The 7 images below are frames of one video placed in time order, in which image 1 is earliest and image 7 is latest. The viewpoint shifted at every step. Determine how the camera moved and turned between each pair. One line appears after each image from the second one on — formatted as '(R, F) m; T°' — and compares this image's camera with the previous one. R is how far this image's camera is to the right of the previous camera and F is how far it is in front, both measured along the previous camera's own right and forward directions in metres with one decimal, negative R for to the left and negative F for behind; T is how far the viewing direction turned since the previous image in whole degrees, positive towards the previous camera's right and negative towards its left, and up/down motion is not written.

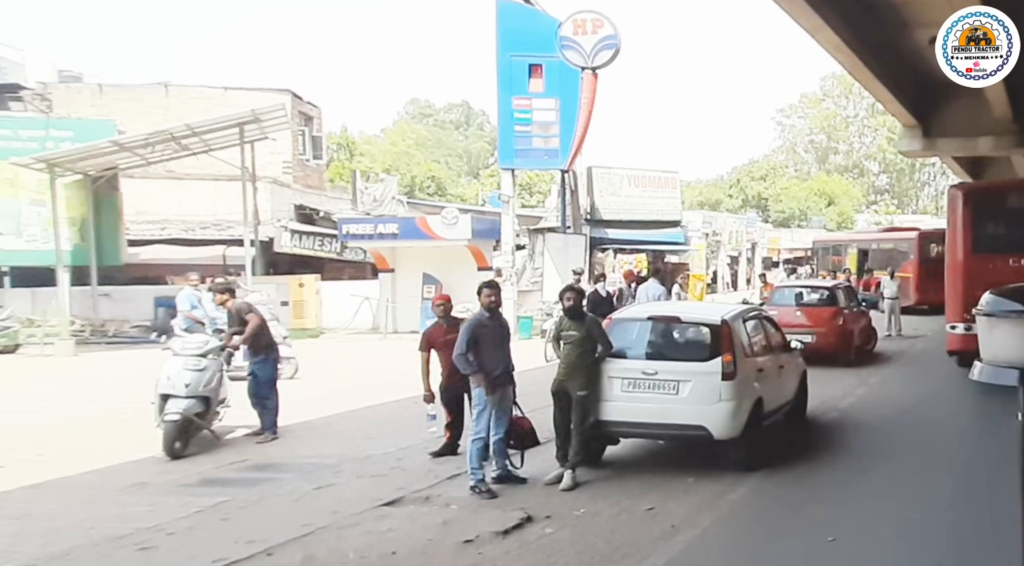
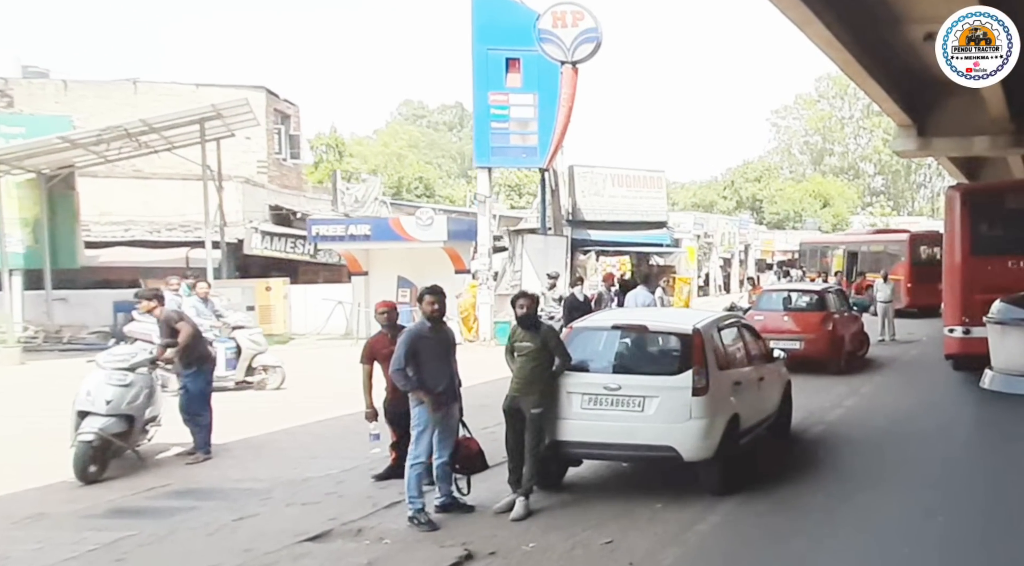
(+0.4, +0.9) m; 0°
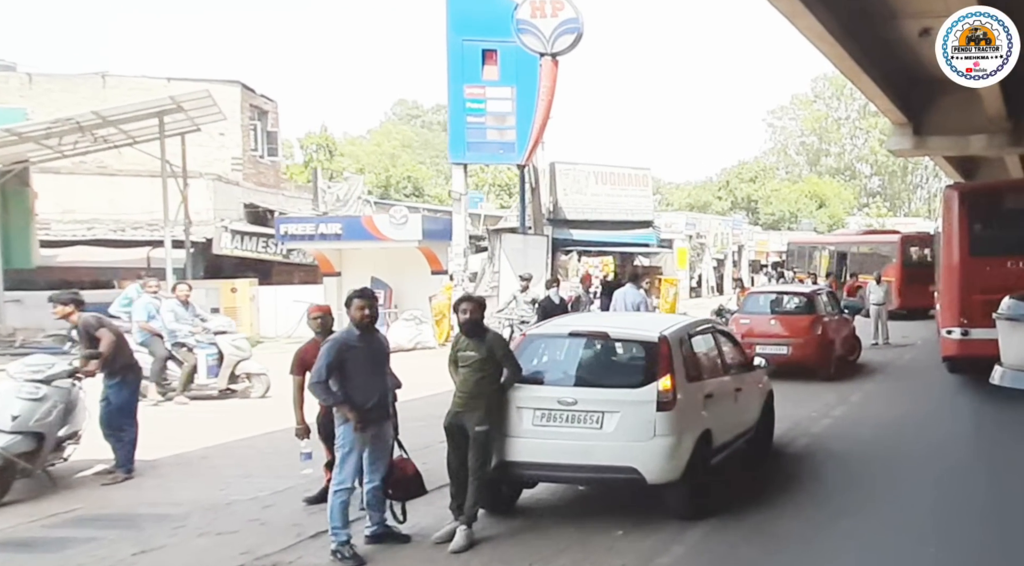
(+0.4, +0.8) m; 0°
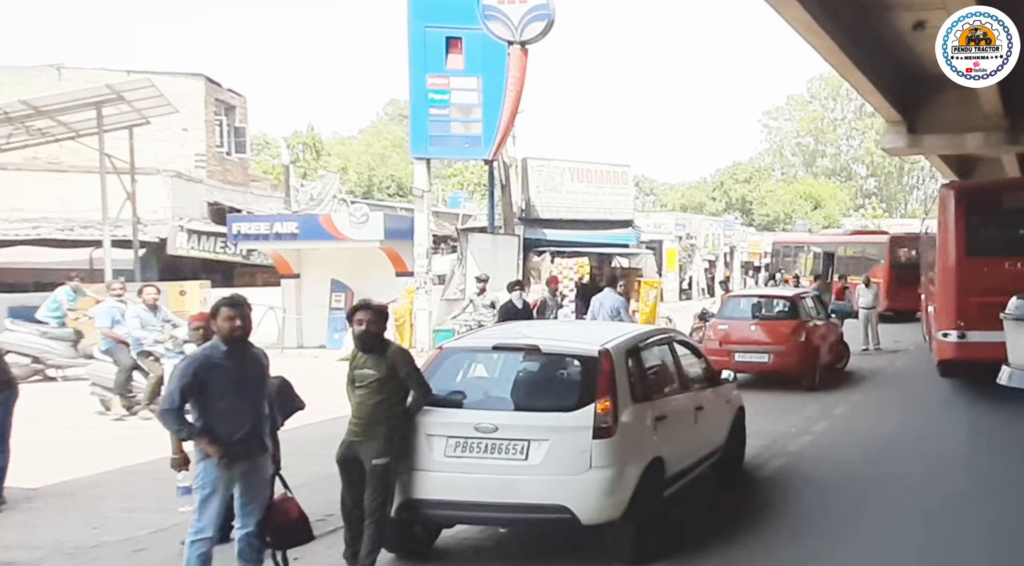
(+0.5, +1.1) m; 0°
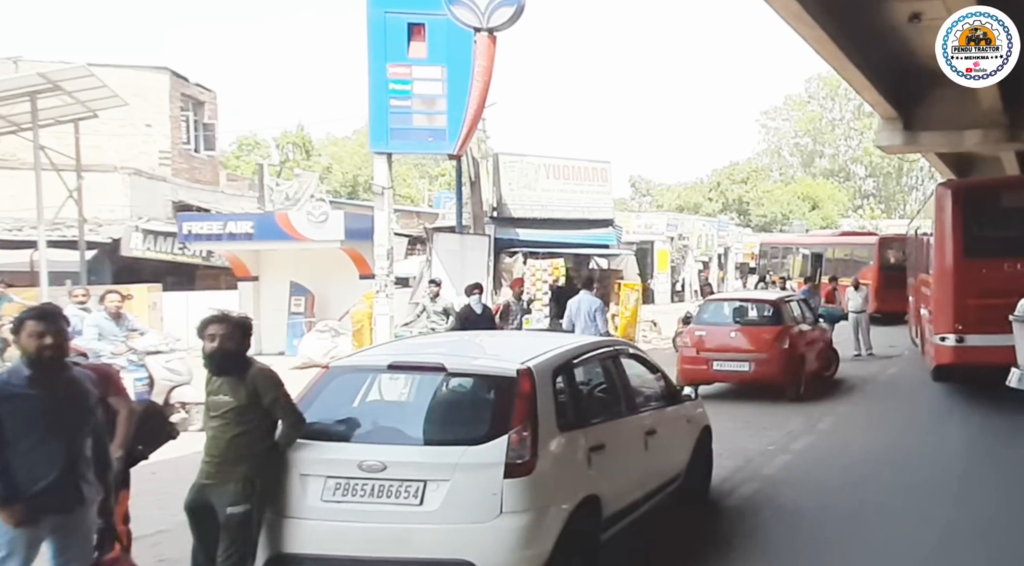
(+0.5, +1.1) m; 0°
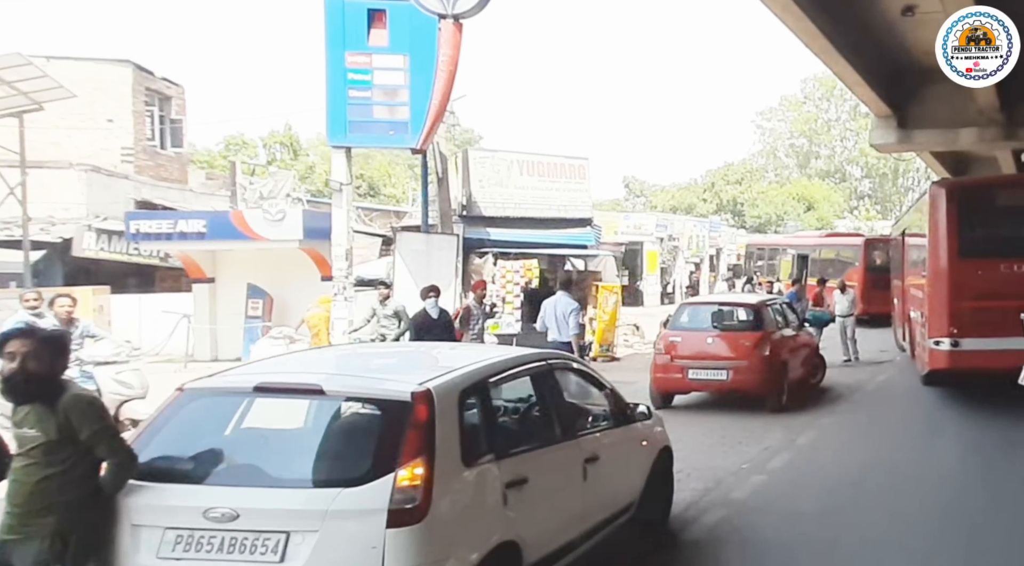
(+0.4, +1.0) m; 0°
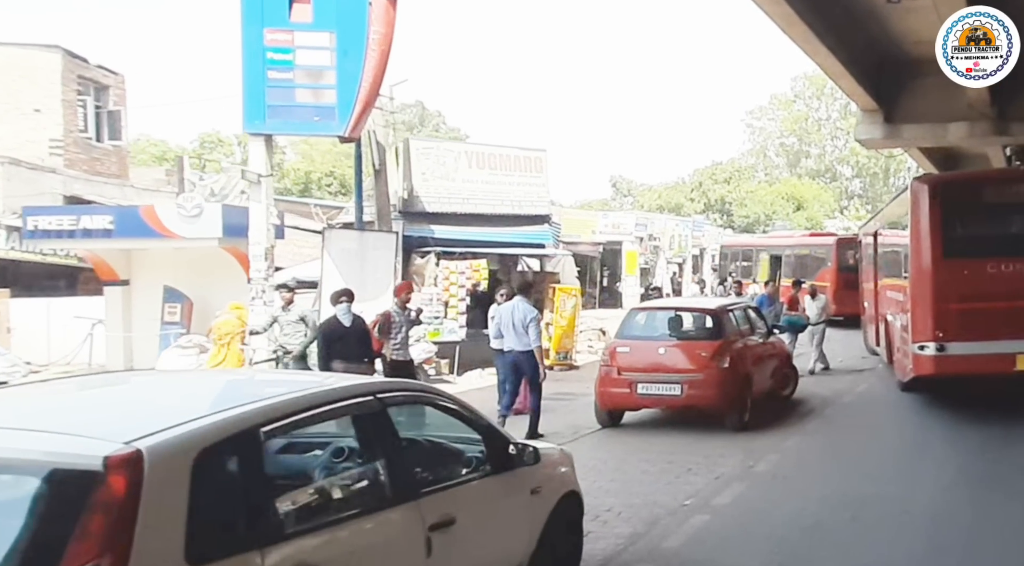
(+0.7, +1.5) m; 0°
